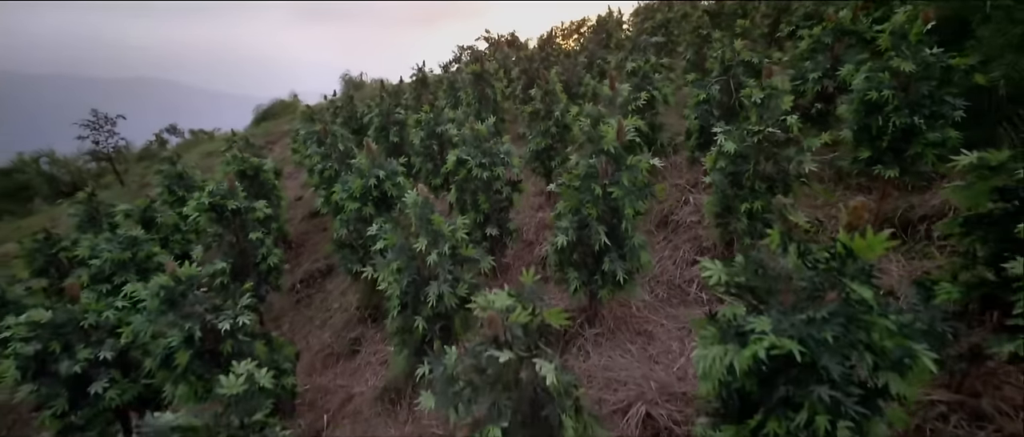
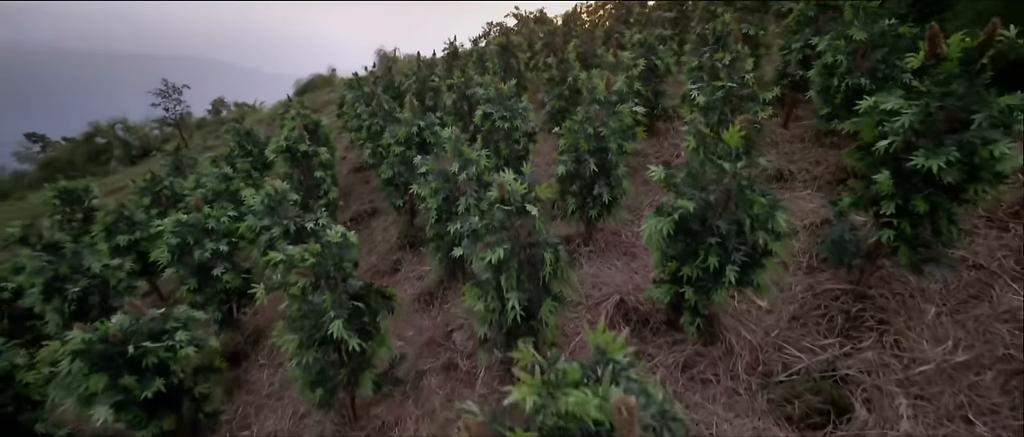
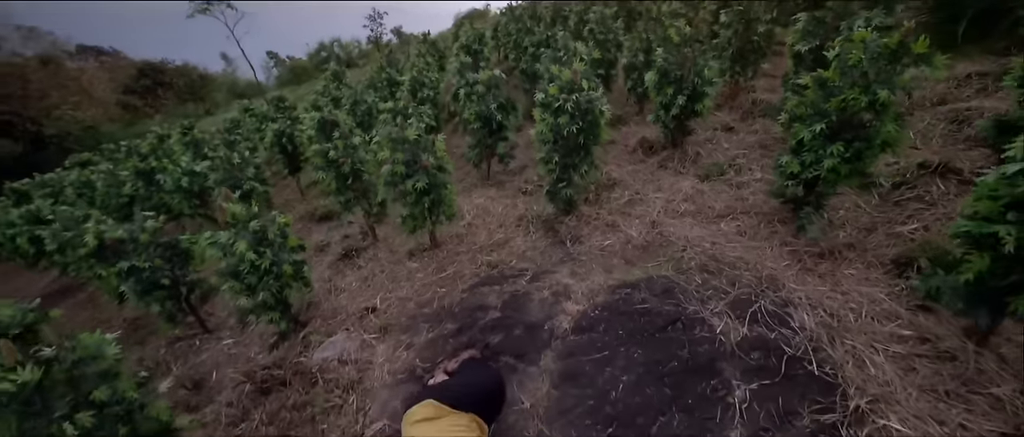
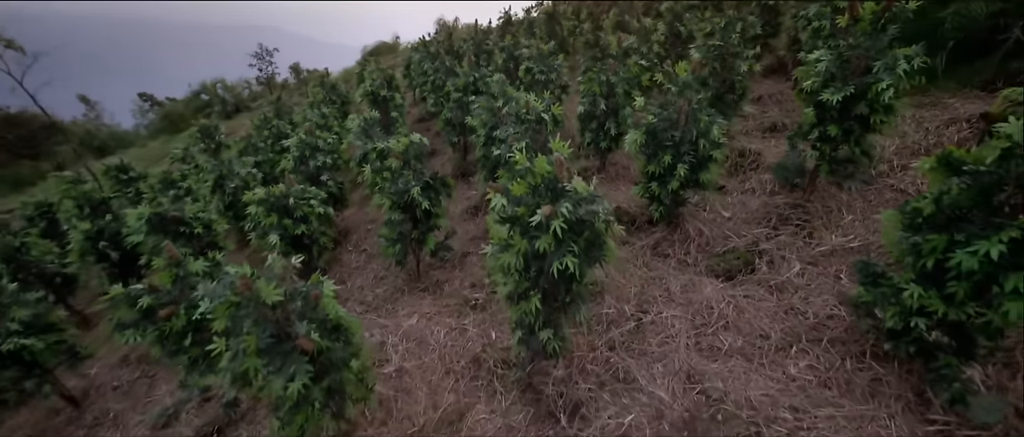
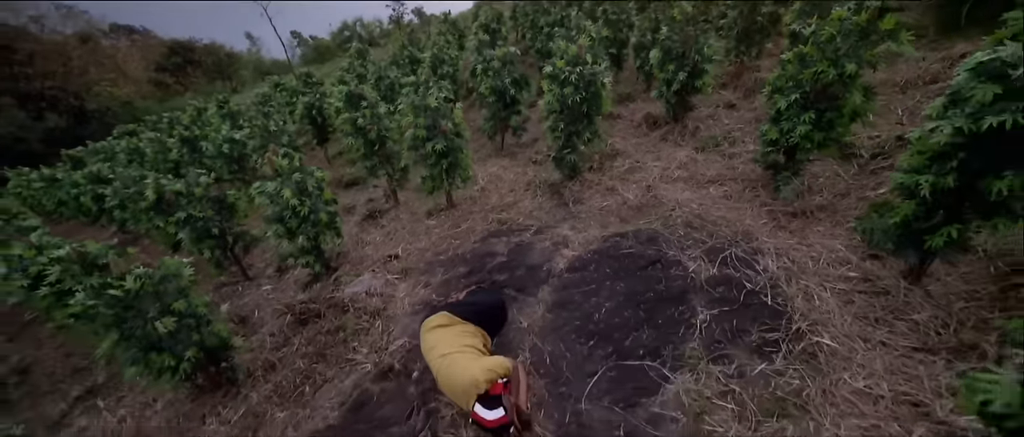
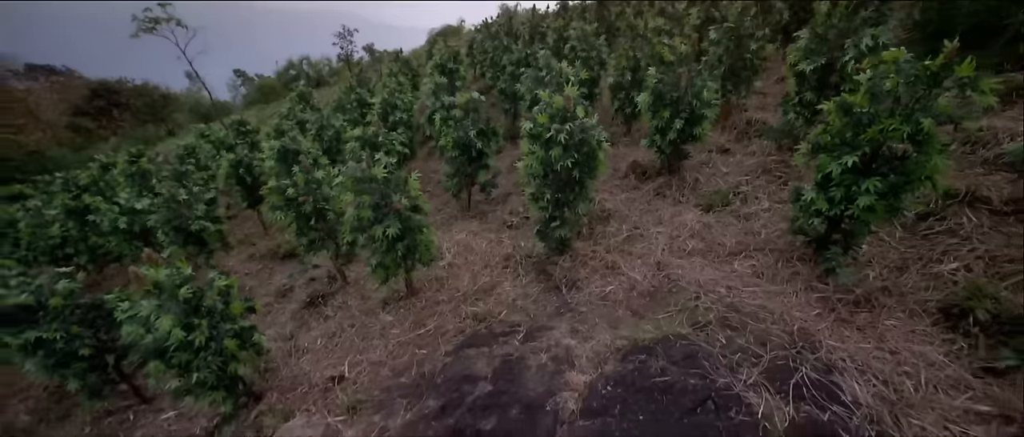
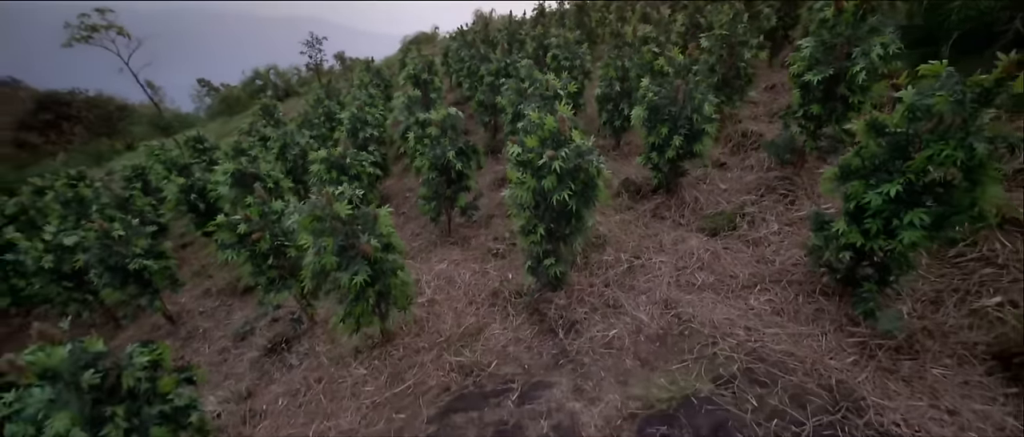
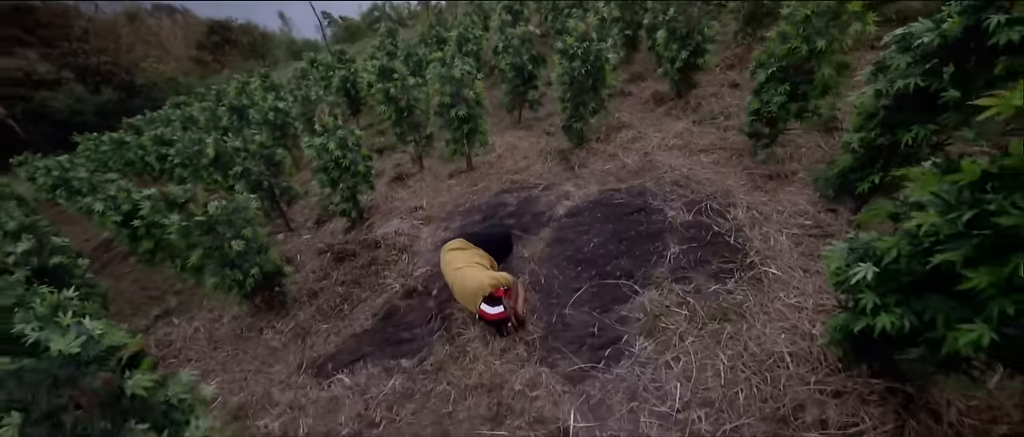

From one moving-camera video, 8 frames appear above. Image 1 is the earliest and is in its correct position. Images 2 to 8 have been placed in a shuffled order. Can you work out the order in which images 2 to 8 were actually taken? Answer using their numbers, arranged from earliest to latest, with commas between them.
2, 4, 7, 6, 3, 5, 8
